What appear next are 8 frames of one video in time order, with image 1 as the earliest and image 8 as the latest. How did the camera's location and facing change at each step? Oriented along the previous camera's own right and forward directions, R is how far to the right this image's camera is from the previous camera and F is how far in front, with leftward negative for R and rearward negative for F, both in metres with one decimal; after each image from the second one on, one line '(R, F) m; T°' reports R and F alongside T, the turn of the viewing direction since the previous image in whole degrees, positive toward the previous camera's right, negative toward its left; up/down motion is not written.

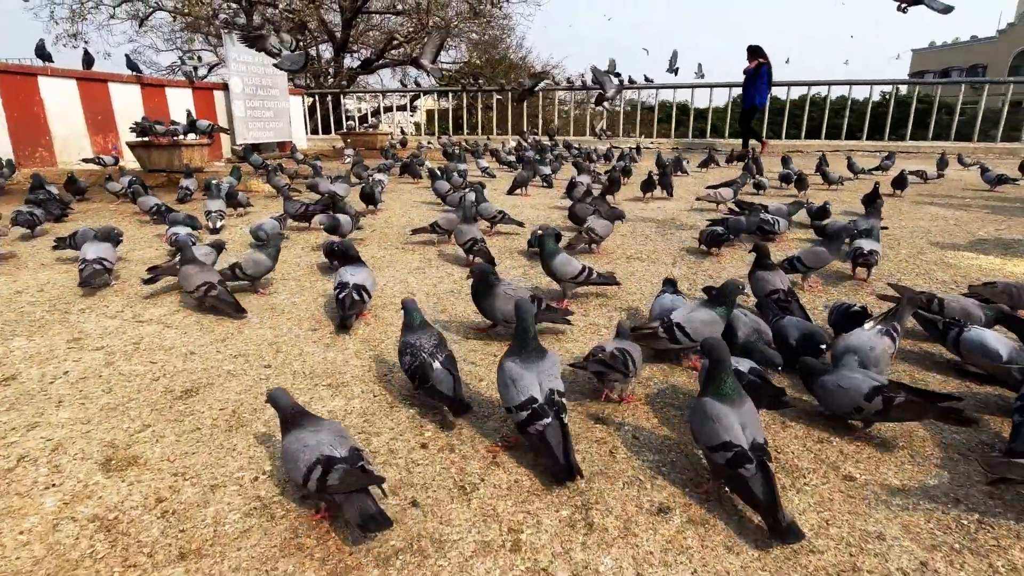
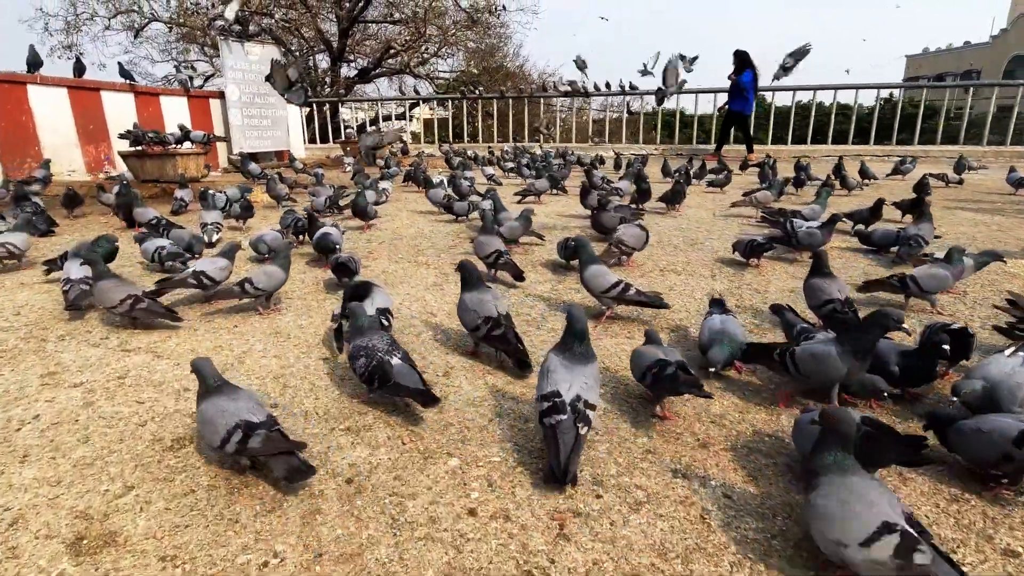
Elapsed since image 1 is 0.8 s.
(-0.3, +0.5) m; 0°
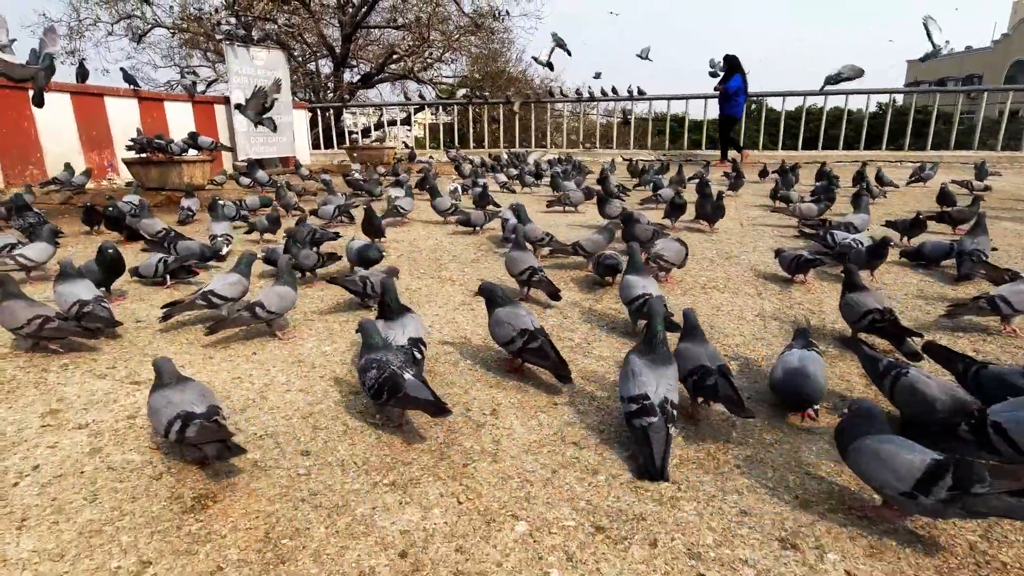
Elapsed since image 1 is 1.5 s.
(-0.3, +0.4) m; 0°
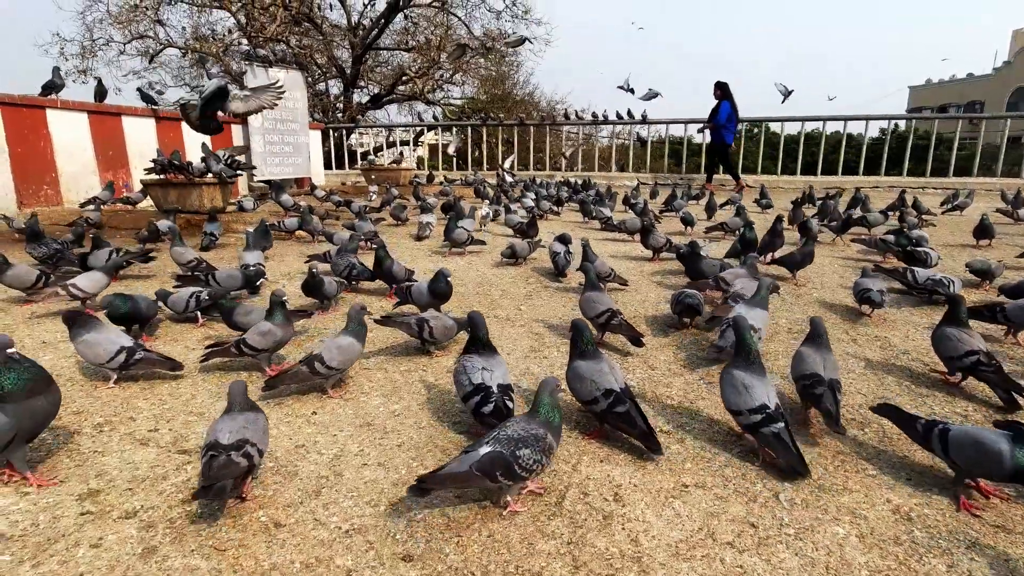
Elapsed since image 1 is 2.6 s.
(-0.6, +0.5) m; 0°
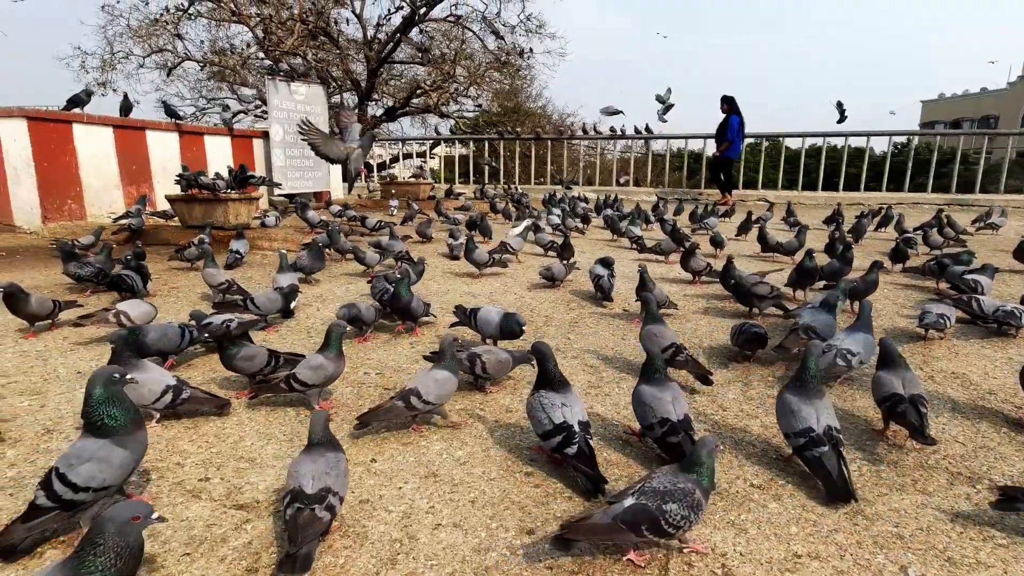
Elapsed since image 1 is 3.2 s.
(-0.4, +0.2) m; -1°
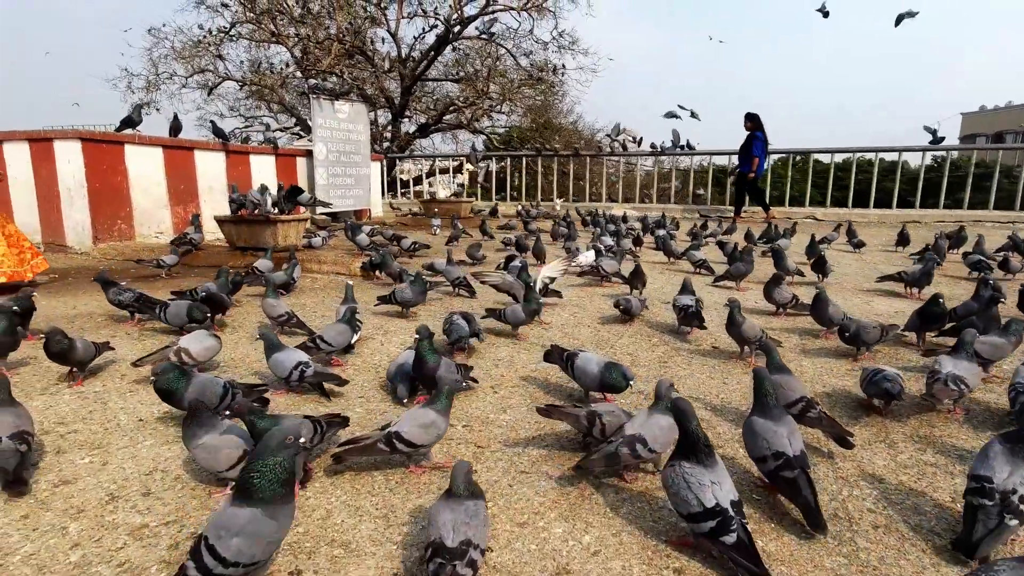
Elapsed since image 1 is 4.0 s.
(-0.5, +0.5) m; -3°
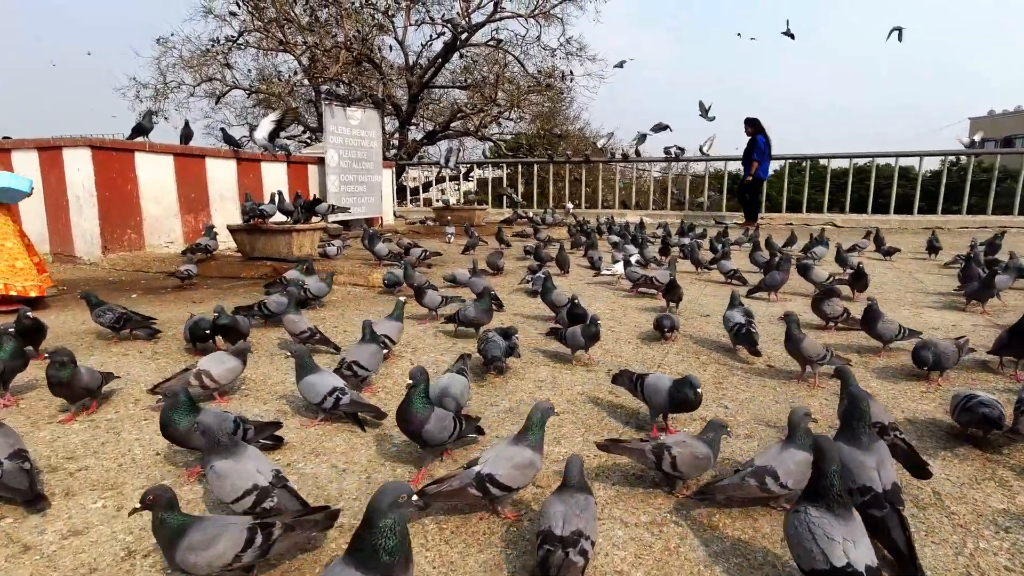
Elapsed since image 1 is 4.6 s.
(-0.3, +0.4) m; 0°
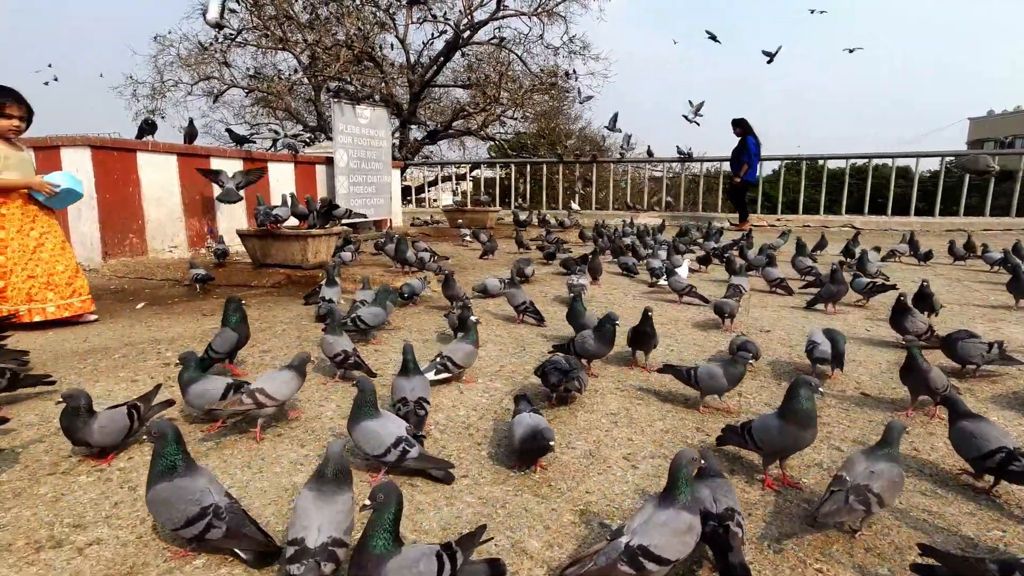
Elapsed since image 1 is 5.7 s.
(-0.6, +0.6) m; 0°
